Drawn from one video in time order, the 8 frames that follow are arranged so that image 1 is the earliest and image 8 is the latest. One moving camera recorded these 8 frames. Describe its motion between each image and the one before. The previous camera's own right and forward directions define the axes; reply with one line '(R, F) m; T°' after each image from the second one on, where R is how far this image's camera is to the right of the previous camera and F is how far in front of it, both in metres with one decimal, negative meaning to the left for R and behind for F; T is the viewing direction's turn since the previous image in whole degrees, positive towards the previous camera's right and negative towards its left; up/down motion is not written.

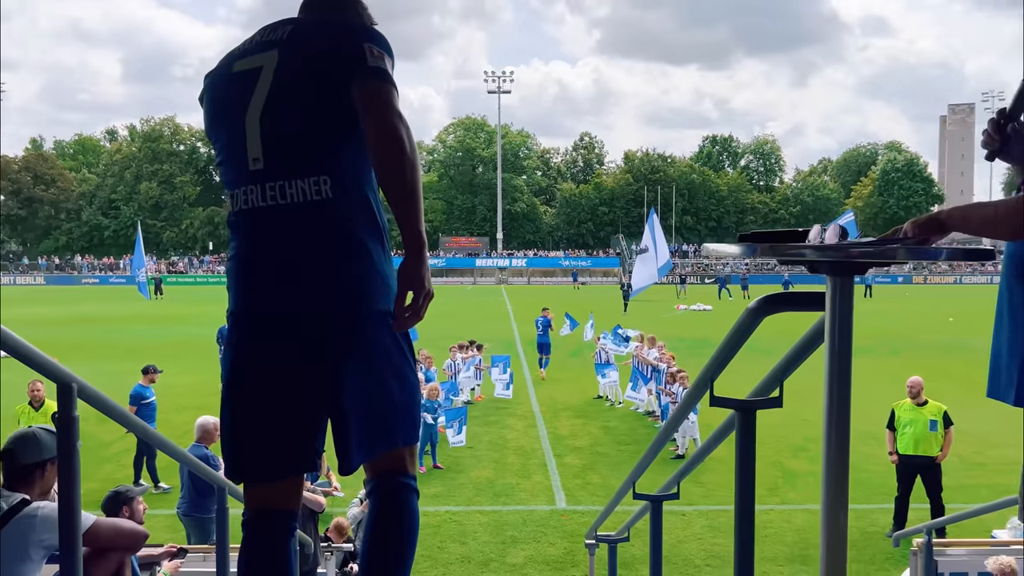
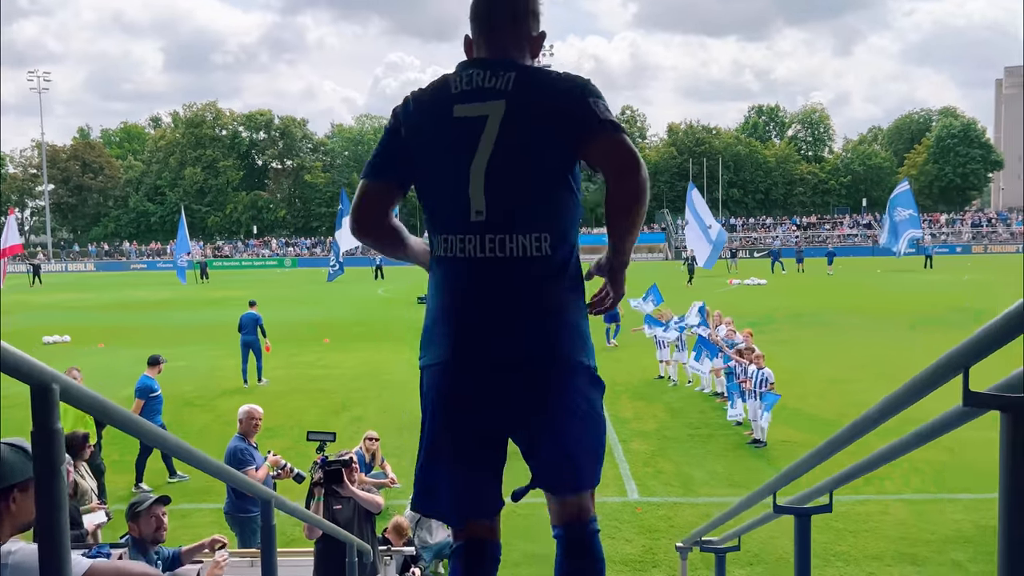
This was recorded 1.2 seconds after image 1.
(-0.3, +0.8) m; -3°
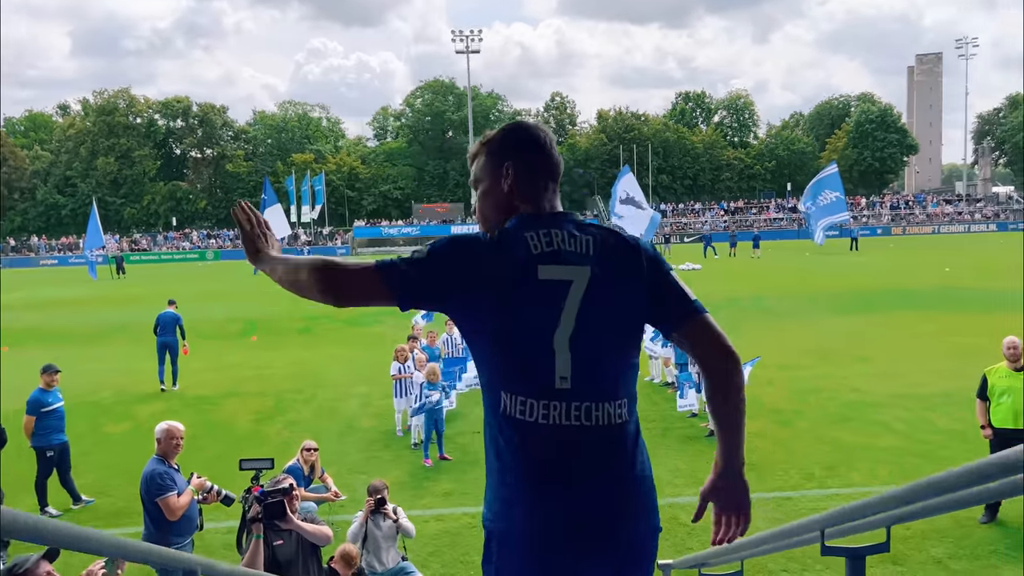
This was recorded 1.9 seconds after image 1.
(-0.2, +0.7) m; +5°
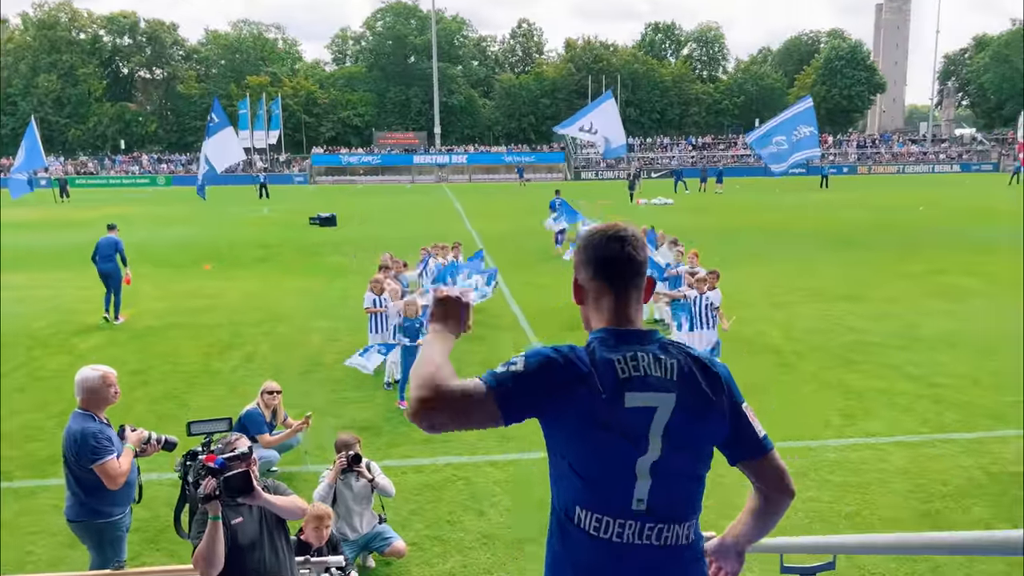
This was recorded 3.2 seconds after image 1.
(-0.3, +1.1) m; +3°
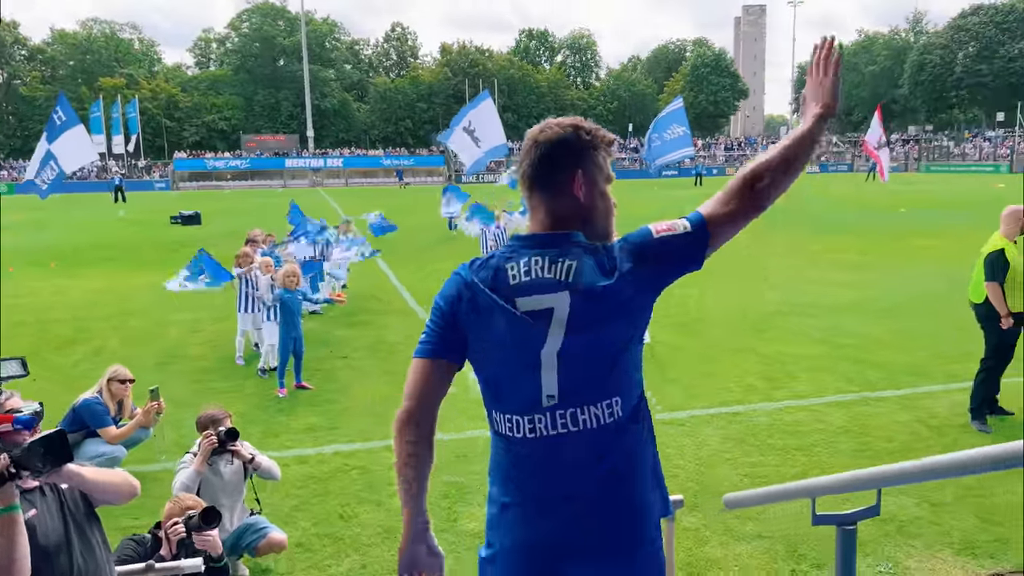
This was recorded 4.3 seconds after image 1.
(-0.1, +1.1) m; +8°
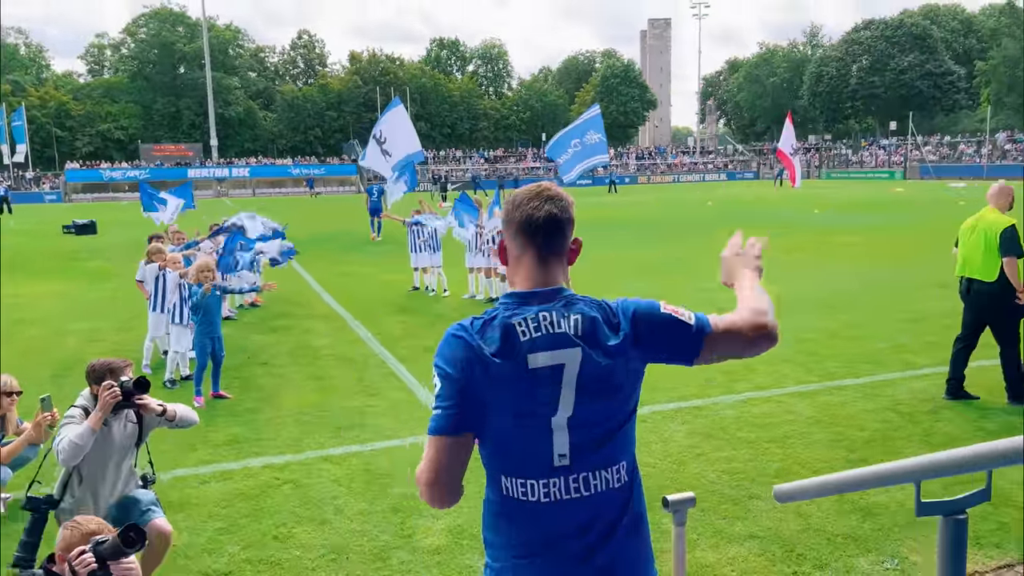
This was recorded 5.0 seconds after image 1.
(-0.3, +0.6) m; +6°
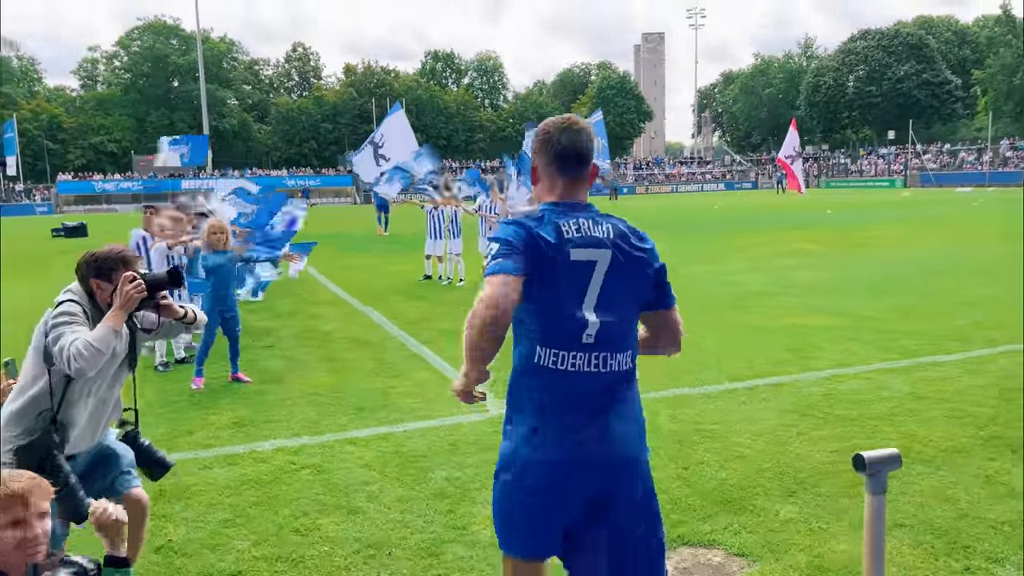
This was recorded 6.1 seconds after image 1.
(-0.4, +0.9) m; 0°
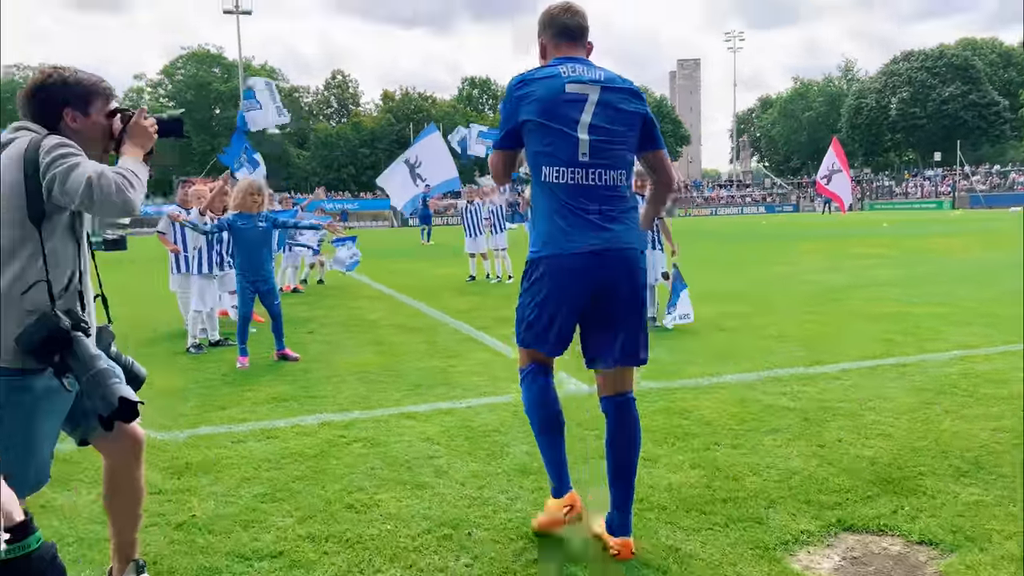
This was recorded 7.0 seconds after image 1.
(-0.3, +0.7) m; -2°
